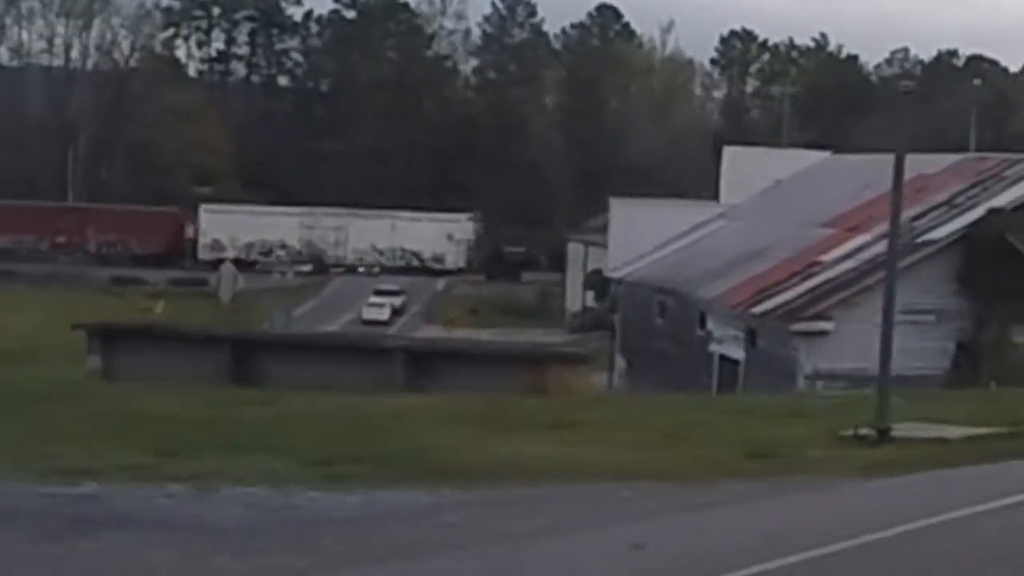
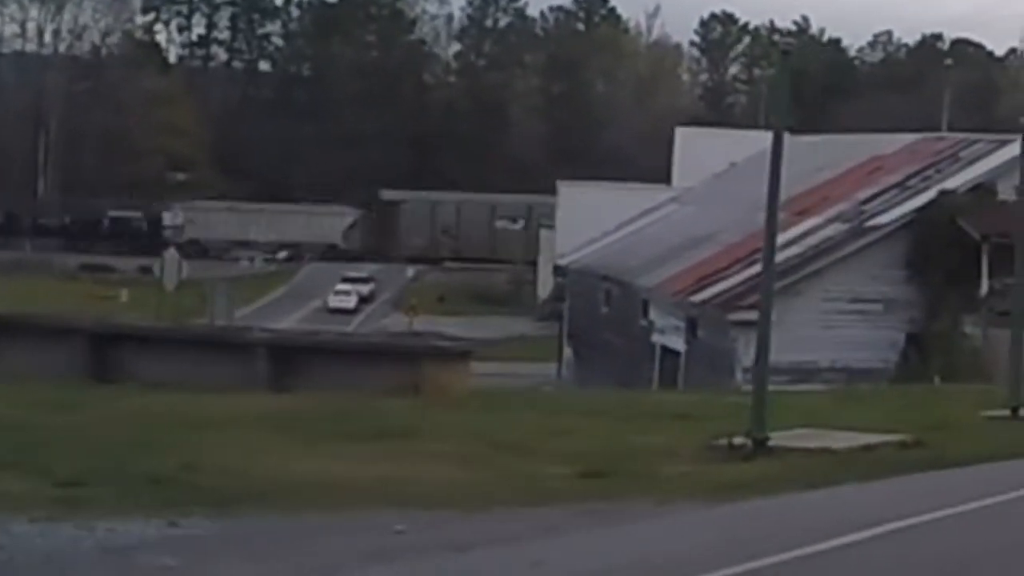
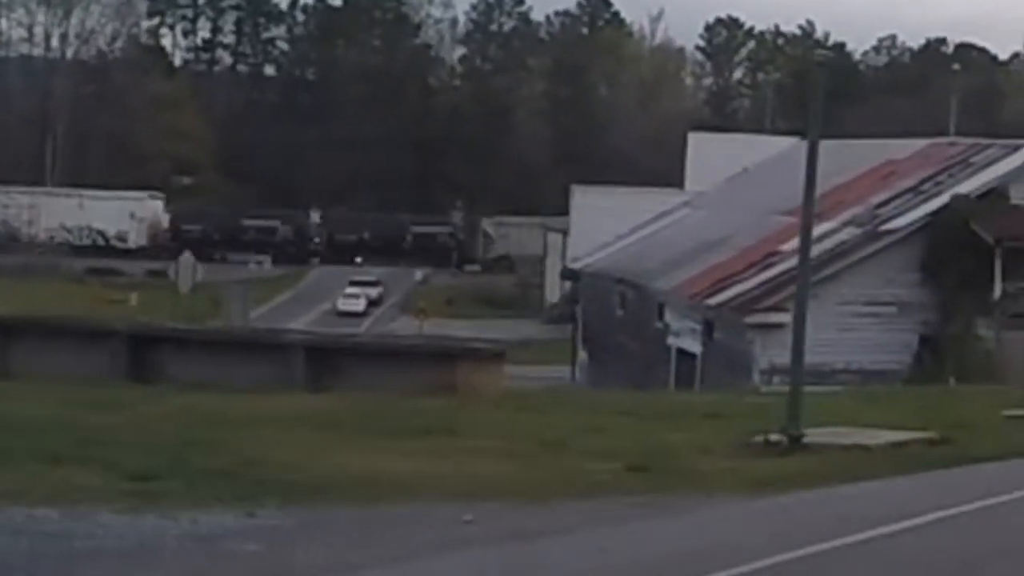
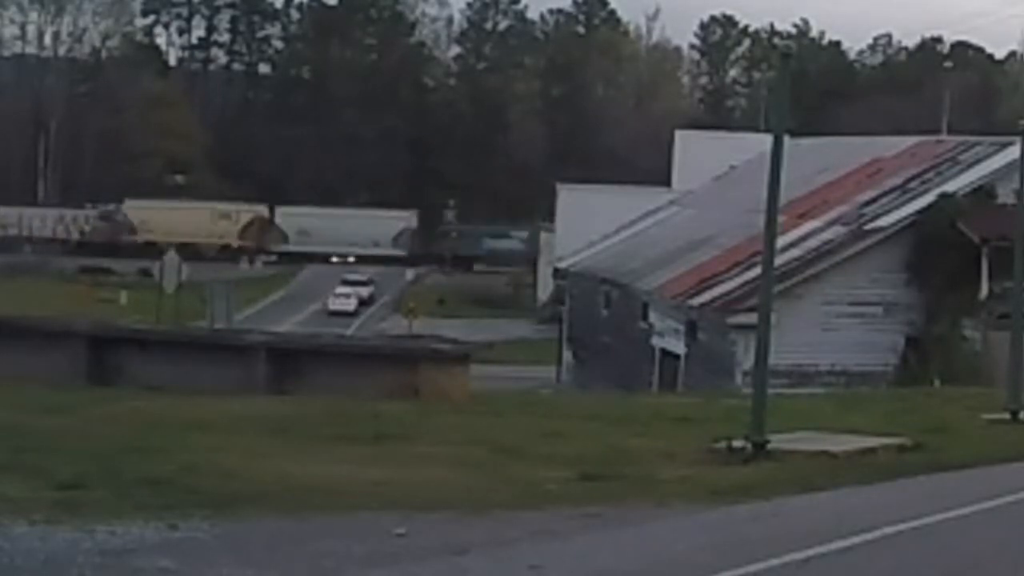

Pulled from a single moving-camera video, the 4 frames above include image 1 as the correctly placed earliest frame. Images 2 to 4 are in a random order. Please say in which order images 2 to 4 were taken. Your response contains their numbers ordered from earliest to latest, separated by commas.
3, 2, 4
